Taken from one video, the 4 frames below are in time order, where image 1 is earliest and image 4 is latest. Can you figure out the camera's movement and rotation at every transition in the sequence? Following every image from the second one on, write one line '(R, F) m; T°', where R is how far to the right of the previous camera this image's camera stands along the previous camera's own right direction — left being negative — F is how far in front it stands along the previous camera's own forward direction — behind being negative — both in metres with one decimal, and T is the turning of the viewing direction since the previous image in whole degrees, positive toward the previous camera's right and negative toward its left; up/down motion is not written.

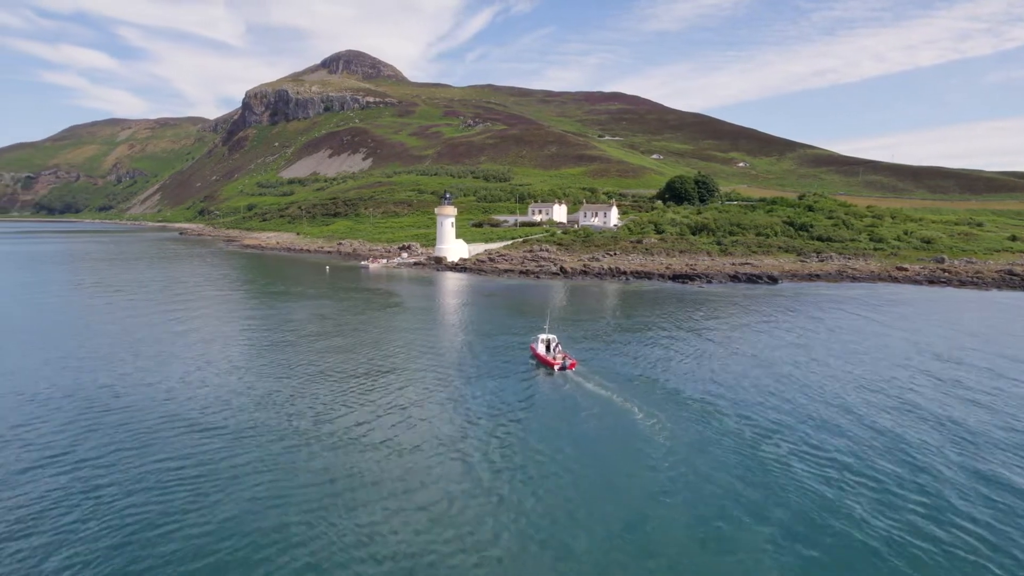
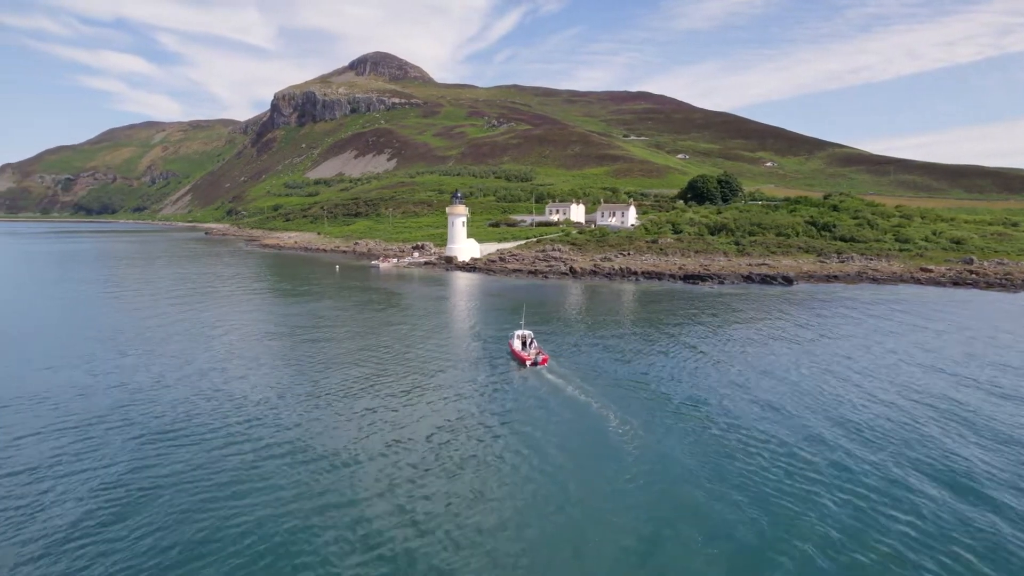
(+1.2, +0.5) m; -2°
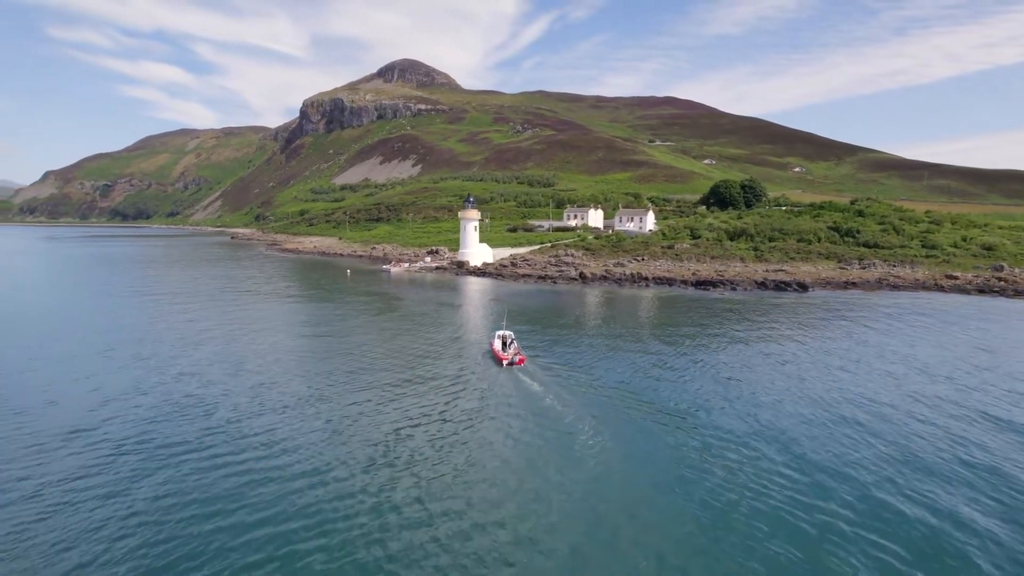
(+1.1, +0.2) m; -2°
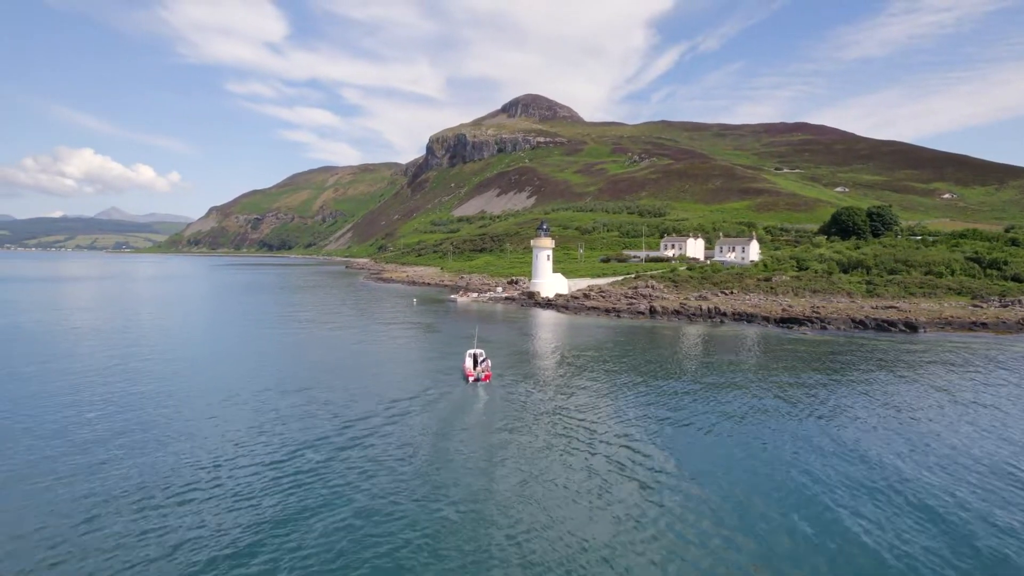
(+3.8, +2.1) m; -10°
